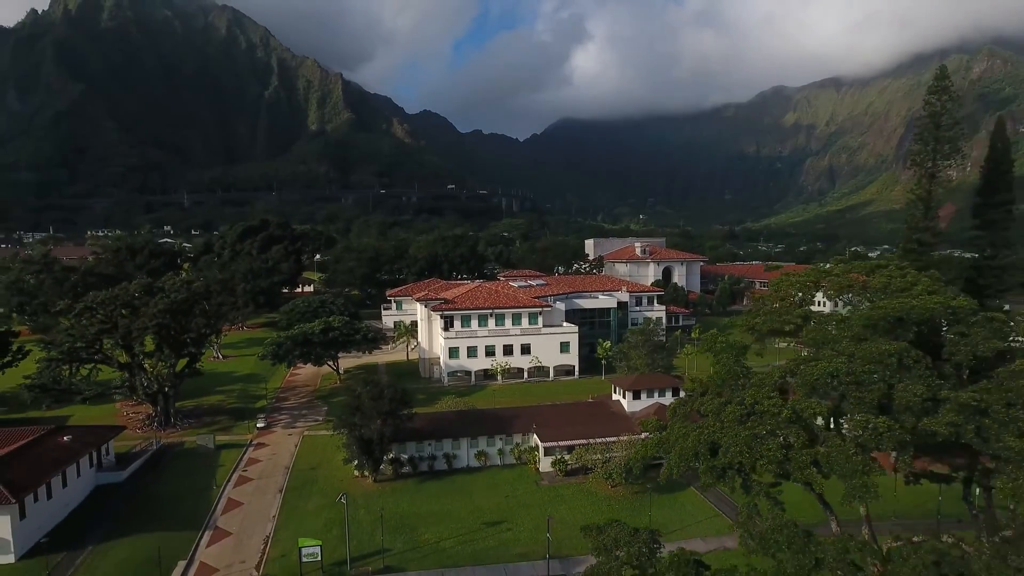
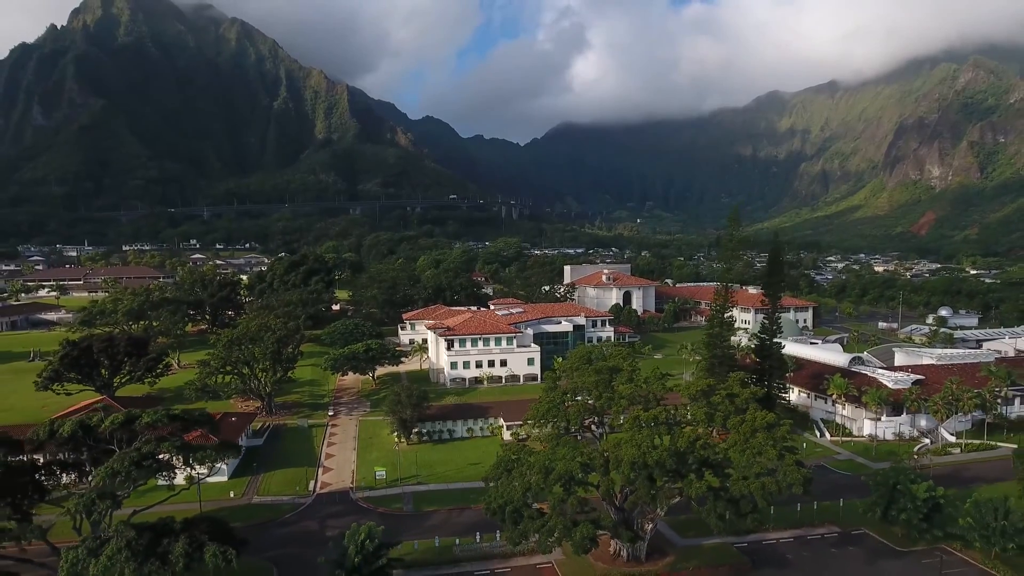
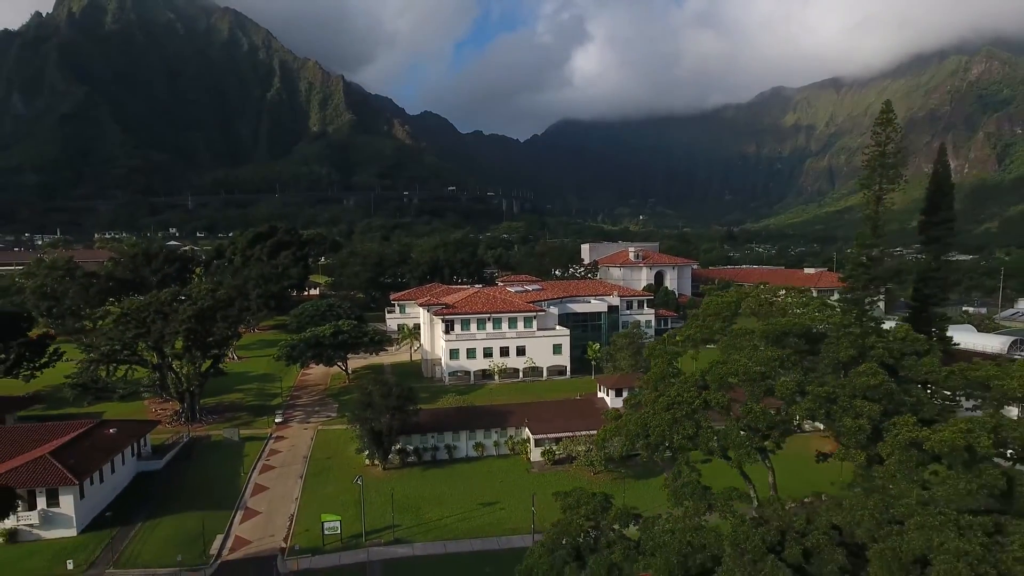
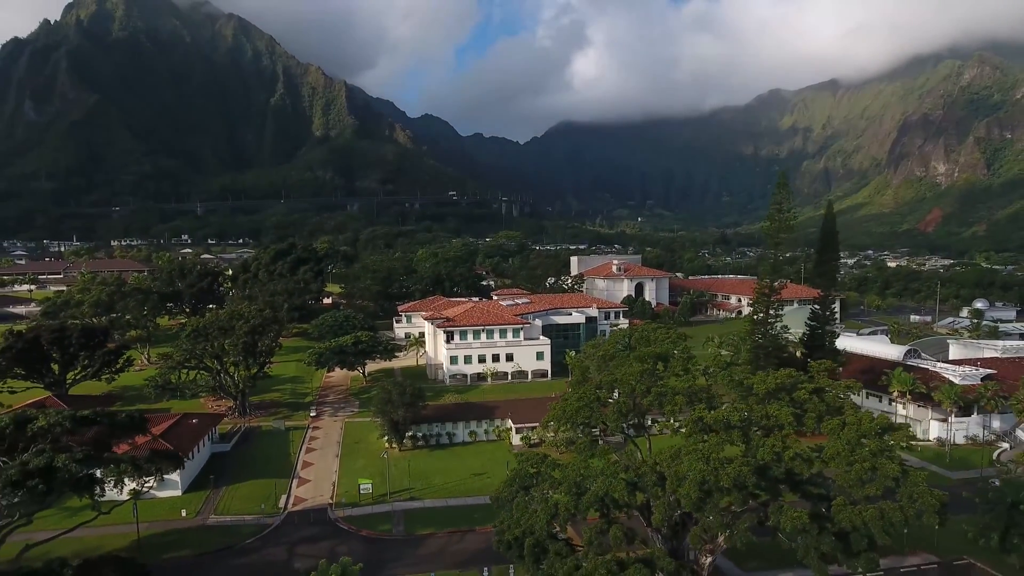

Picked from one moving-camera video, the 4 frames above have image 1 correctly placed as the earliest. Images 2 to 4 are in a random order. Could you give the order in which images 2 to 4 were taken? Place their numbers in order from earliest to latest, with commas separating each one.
3, 4, 2
